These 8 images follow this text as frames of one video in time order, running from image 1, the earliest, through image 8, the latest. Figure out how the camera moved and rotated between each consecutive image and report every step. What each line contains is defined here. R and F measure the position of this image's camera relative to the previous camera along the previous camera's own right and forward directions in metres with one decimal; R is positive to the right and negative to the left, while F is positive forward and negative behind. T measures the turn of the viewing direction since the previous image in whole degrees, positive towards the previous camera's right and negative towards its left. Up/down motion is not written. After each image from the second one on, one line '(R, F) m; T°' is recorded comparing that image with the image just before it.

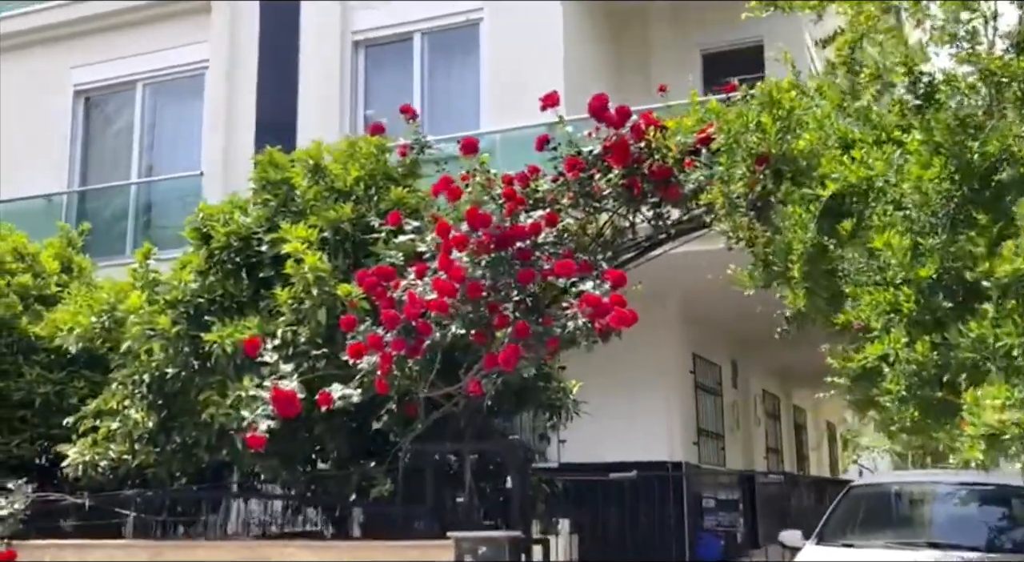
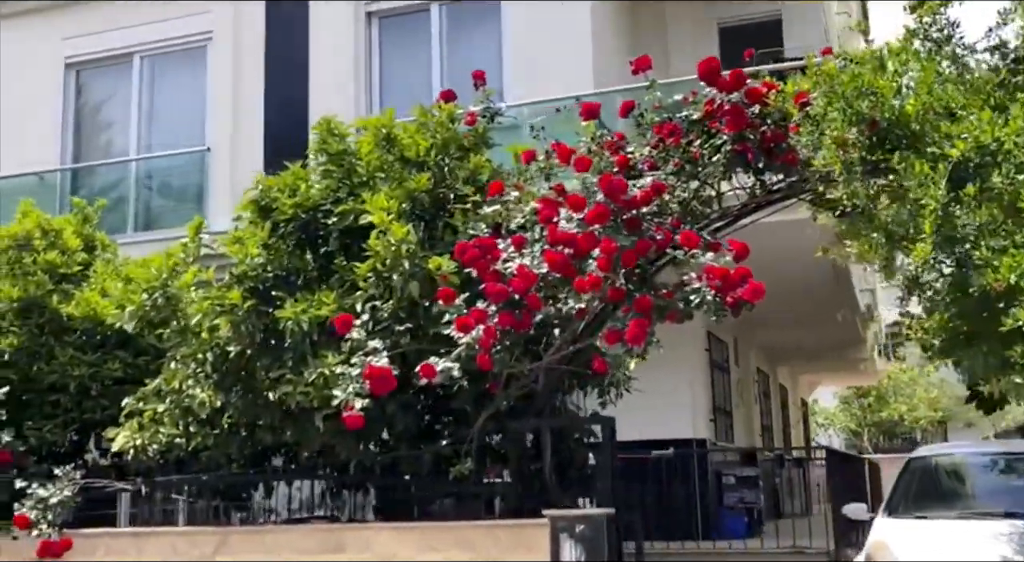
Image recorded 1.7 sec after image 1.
(-0.8, +0.2) m; +3°
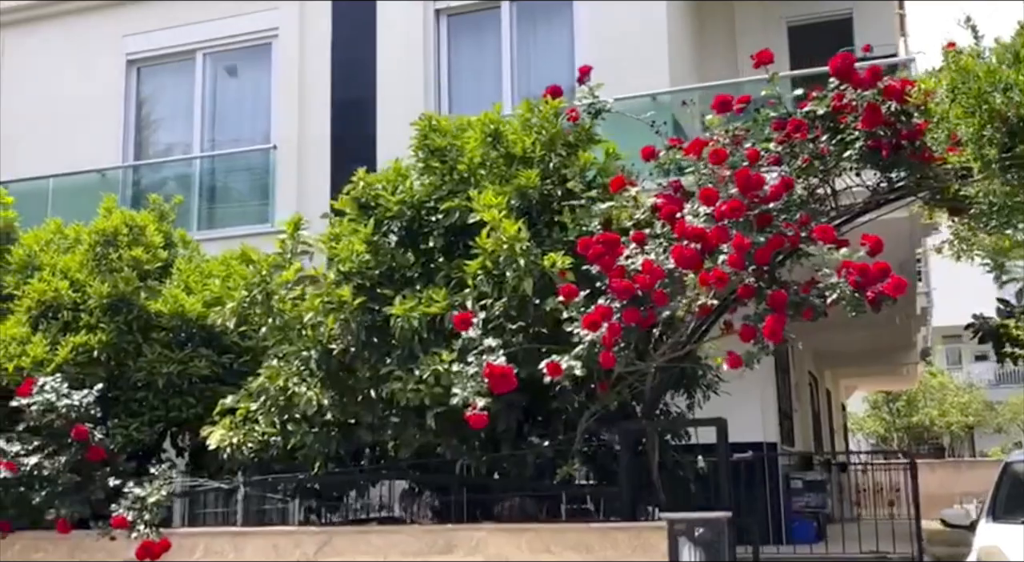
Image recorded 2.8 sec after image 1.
(-0.5, +0.1) m; -1°
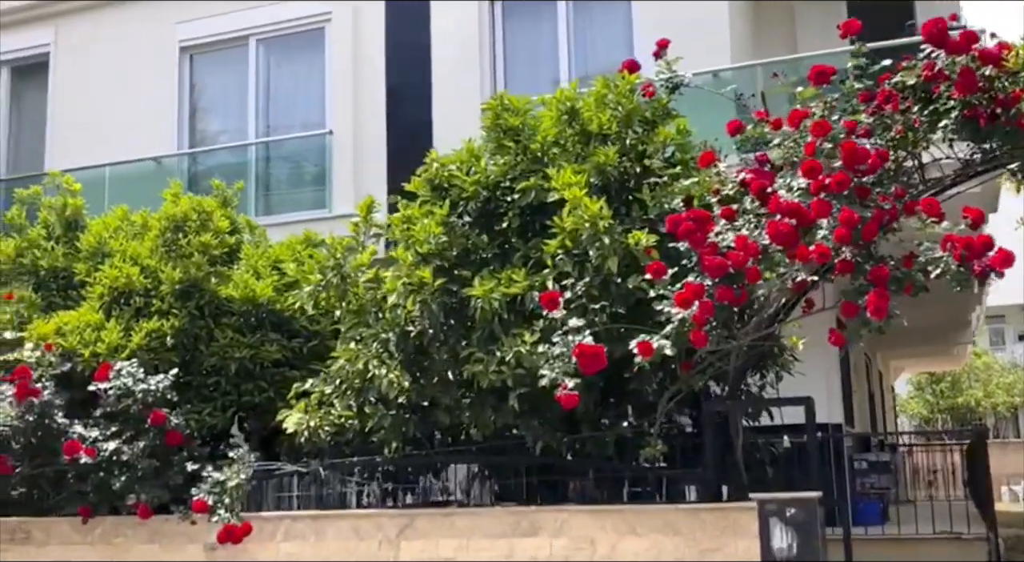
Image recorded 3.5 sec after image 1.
(-0.3, +0.1) m; -2°
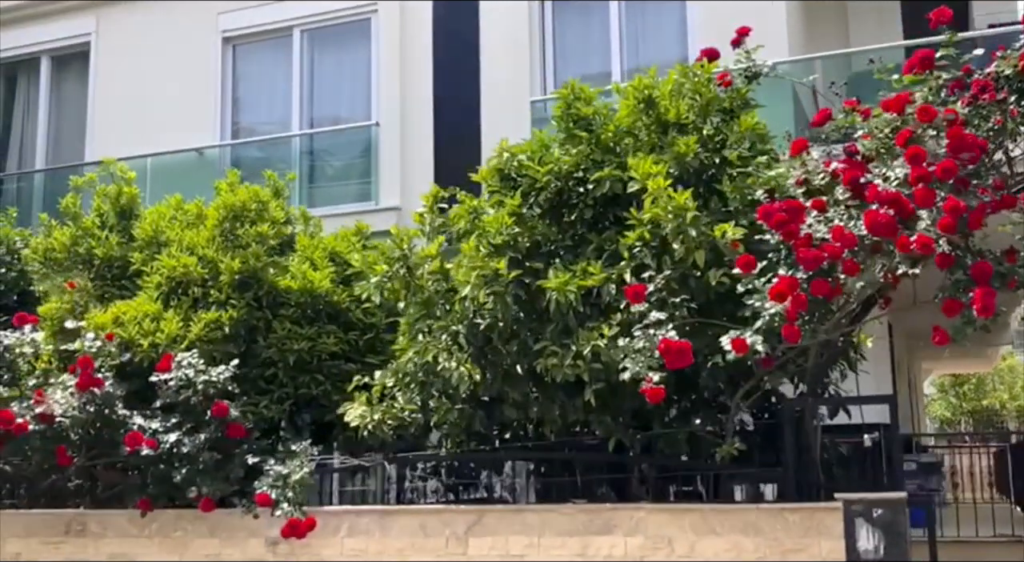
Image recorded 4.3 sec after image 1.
(-0.3, +0.1) m; -1°
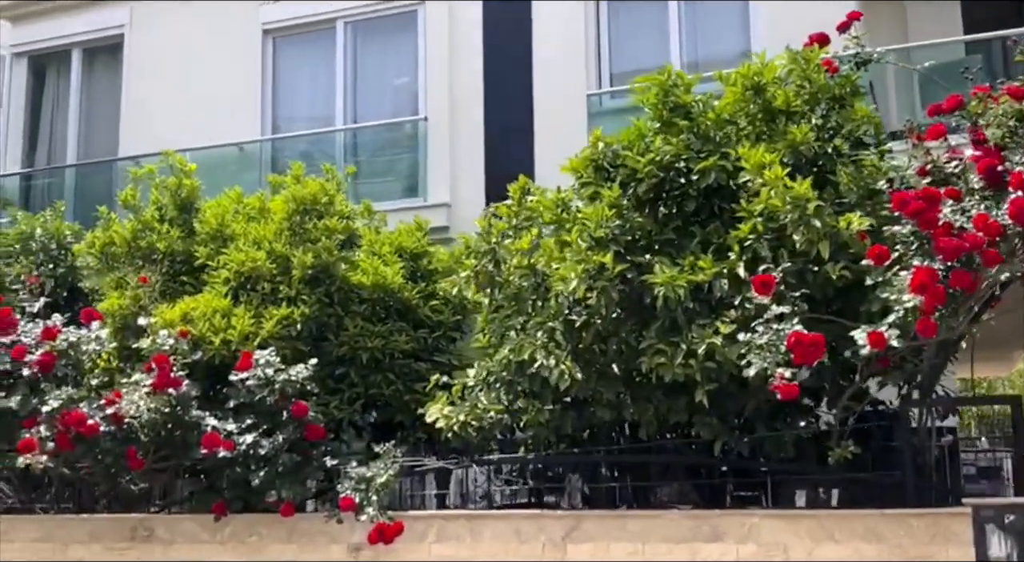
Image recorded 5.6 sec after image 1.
(-0.5, +0.2) m; 0°
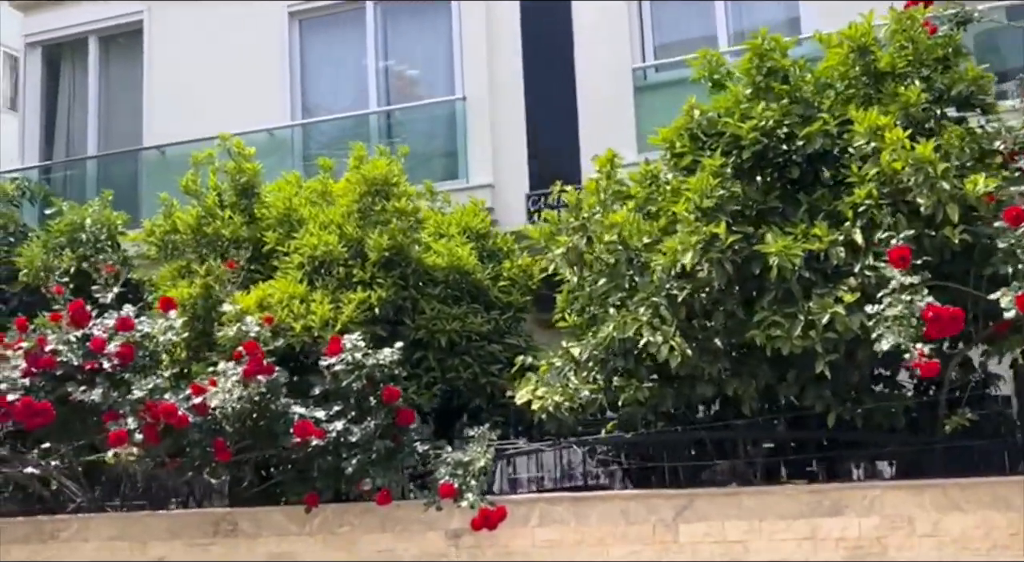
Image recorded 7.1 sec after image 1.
(-0.6, +0.2) m; +1°
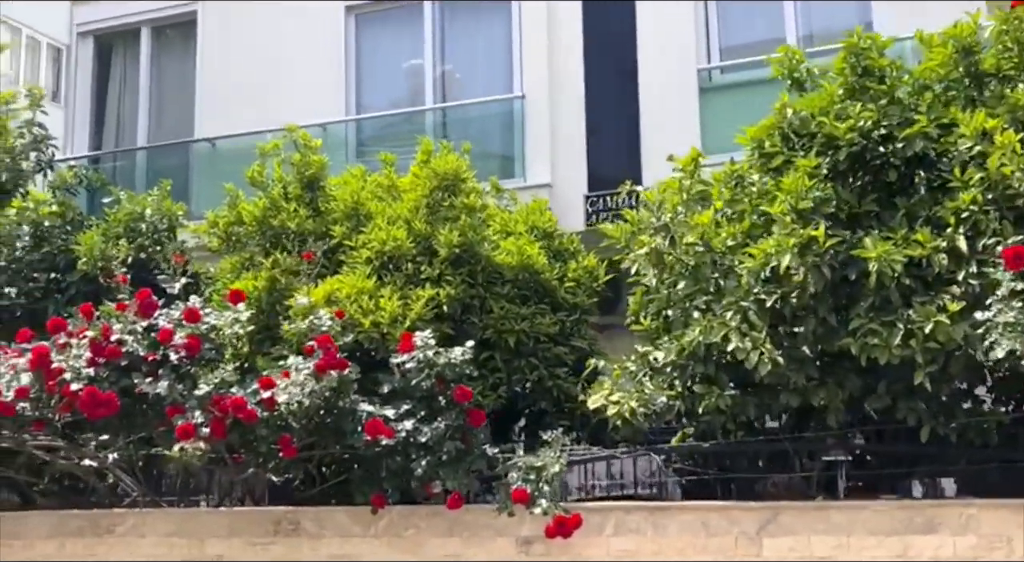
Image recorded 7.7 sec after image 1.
(-0.3, +0.2) m; -1°
